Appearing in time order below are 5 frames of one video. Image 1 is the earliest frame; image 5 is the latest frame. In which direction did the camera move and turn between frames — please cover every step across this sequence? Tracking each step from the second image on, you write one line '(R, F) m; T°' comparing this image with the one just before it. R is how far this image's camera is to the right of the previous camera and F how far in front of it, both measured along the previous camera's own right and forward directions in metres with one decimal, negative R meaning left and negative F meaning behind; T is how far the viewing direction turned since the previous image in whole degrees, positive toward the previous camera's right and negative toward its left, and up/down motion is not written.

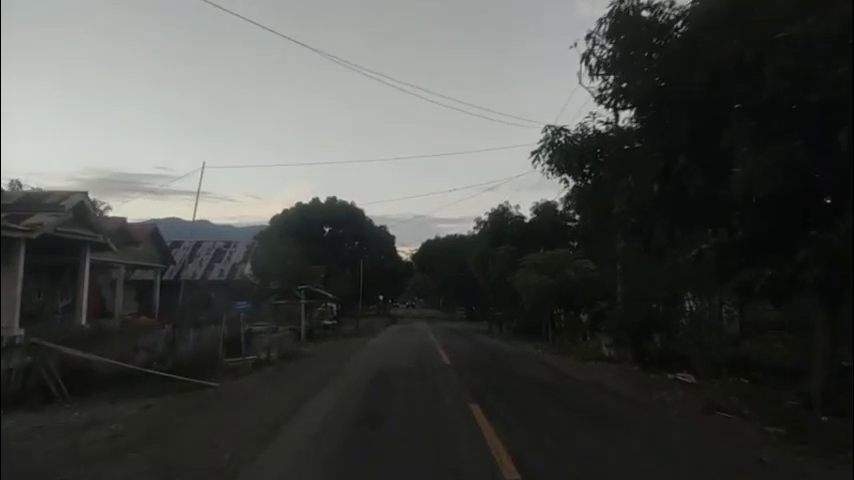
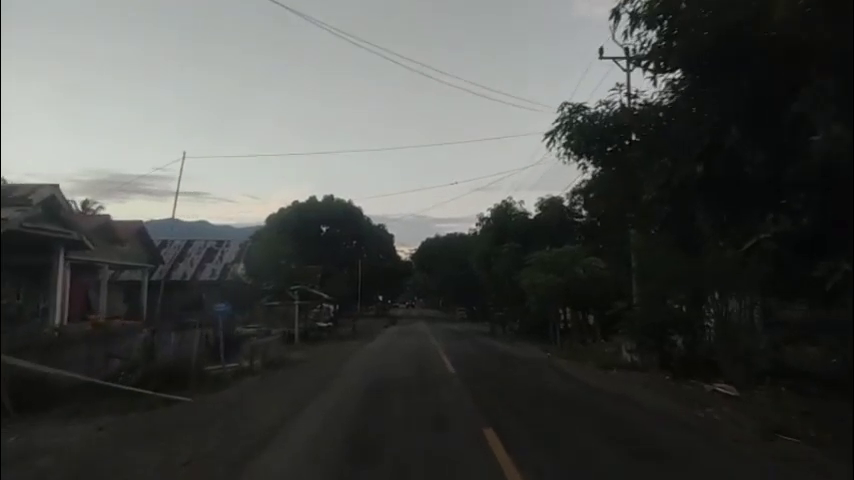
(-0.1, +1.8) m; 0°
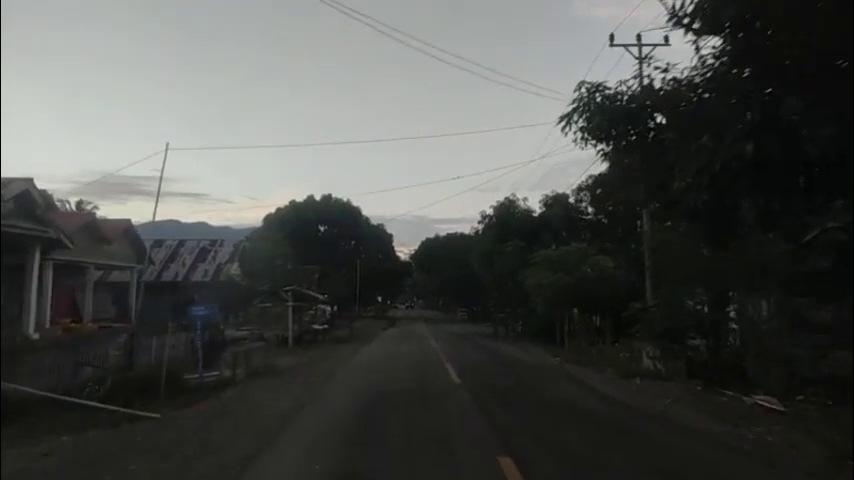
(0.0, +1.5) m; 0°
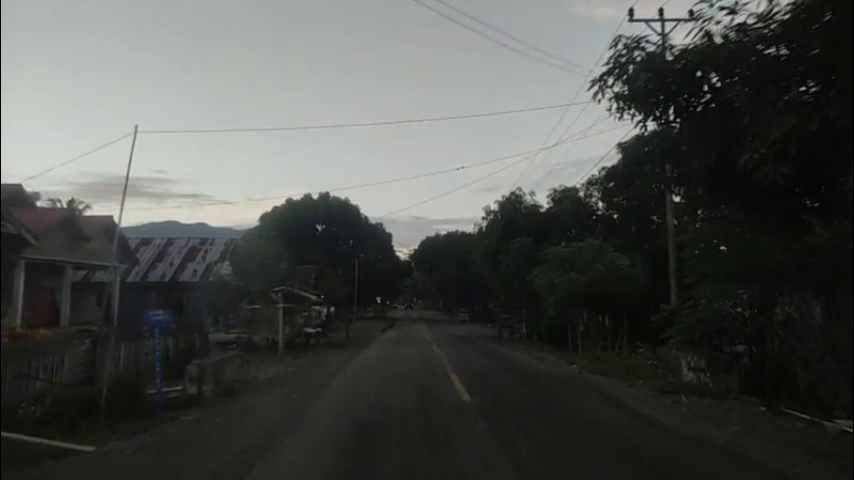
(0.0, +2.2) m; 0°
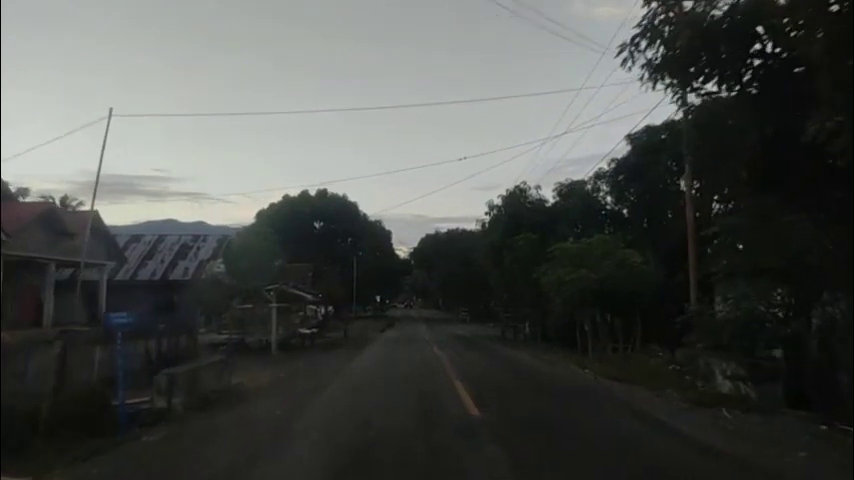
(0.0, +1.5) m; 0°
